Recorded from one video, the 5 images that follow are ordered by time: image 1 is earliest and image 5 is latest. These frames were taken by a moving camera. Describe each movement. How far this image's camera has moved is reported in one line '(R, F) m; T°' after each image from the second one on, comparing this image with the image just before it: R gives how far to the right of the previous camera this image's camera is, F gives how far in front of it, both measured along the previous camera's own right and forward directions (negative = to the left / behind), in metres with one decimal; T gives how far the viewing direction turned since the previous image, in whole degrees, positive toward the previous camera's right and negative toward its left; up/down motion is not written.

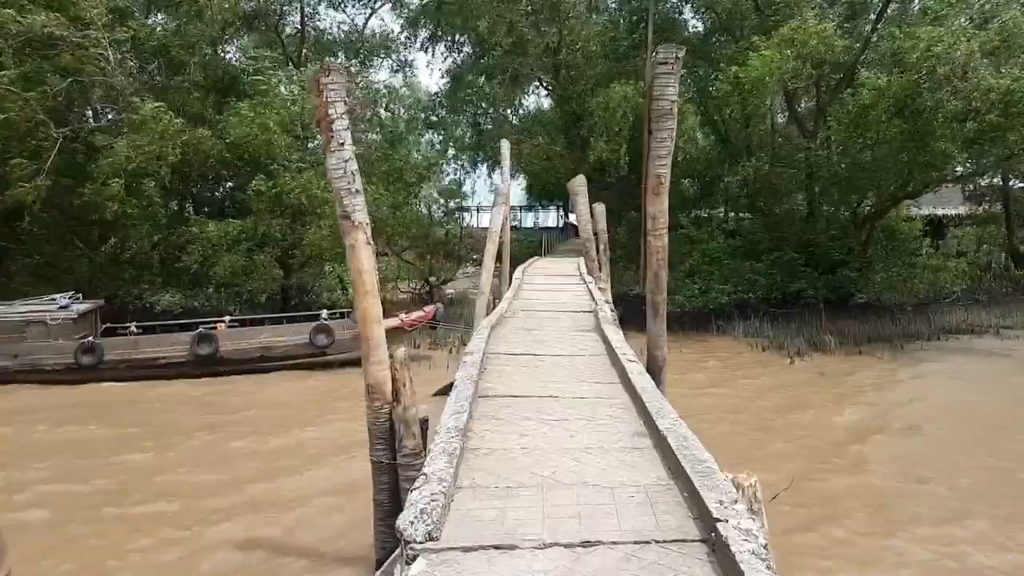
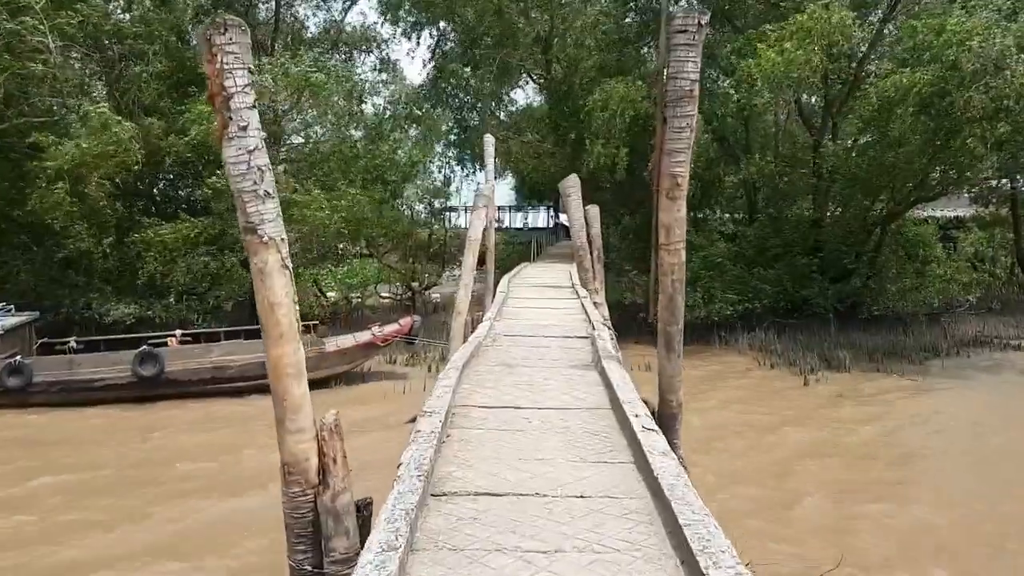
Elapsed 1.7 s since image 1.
(+0.1, +1.3) m; +1°
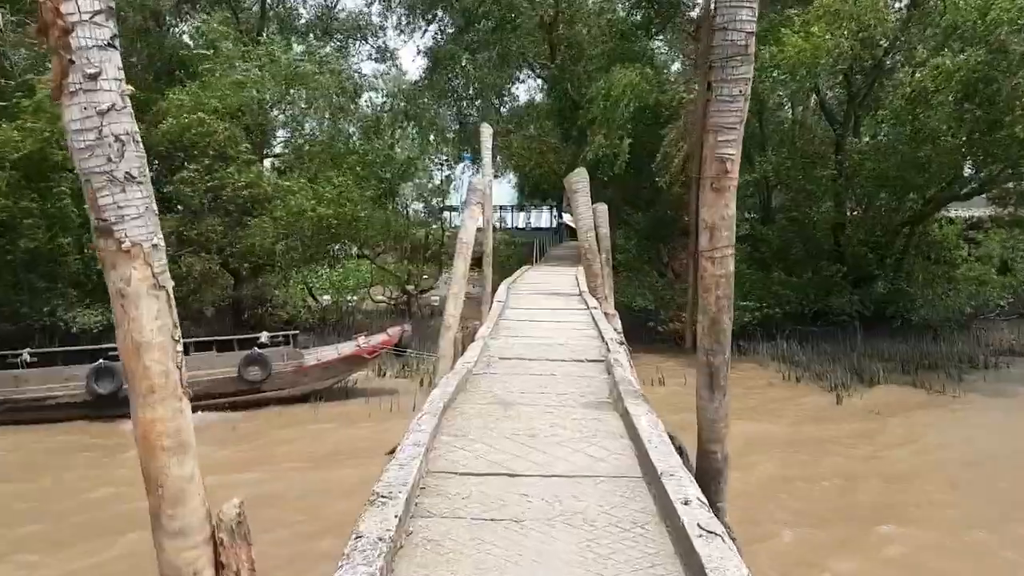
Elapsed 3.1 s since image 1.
(0.0, +1.2) m; 0°
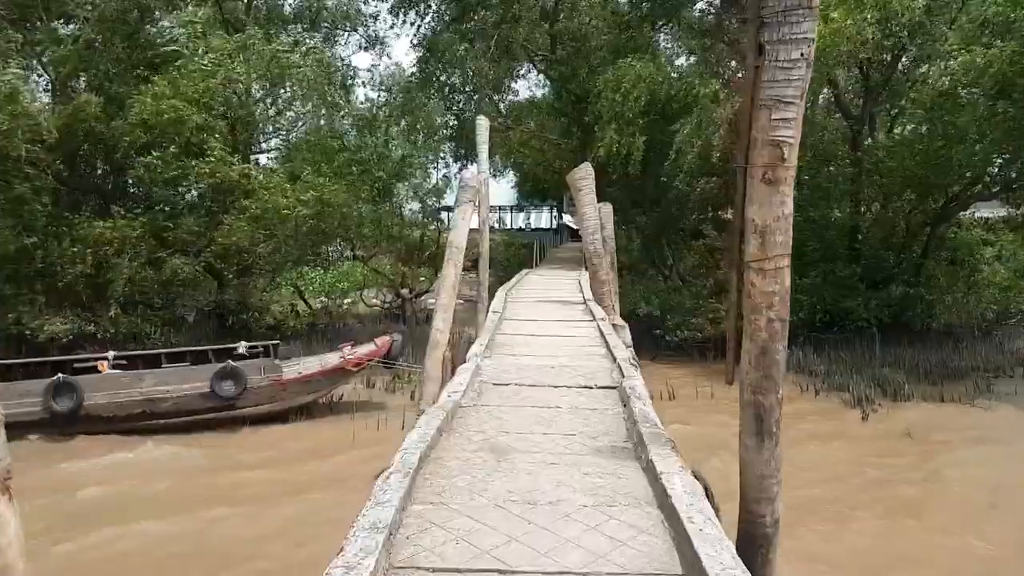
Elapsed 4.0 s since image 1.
(0.0, +0.8) m; 0°
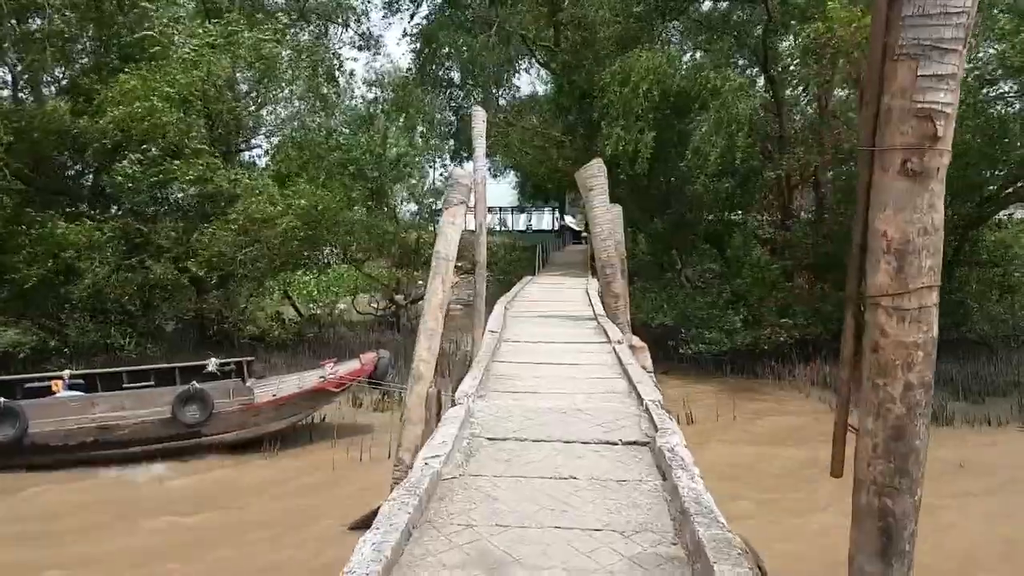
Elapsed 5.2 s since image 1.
(0.0, +1.0) m; 0°
